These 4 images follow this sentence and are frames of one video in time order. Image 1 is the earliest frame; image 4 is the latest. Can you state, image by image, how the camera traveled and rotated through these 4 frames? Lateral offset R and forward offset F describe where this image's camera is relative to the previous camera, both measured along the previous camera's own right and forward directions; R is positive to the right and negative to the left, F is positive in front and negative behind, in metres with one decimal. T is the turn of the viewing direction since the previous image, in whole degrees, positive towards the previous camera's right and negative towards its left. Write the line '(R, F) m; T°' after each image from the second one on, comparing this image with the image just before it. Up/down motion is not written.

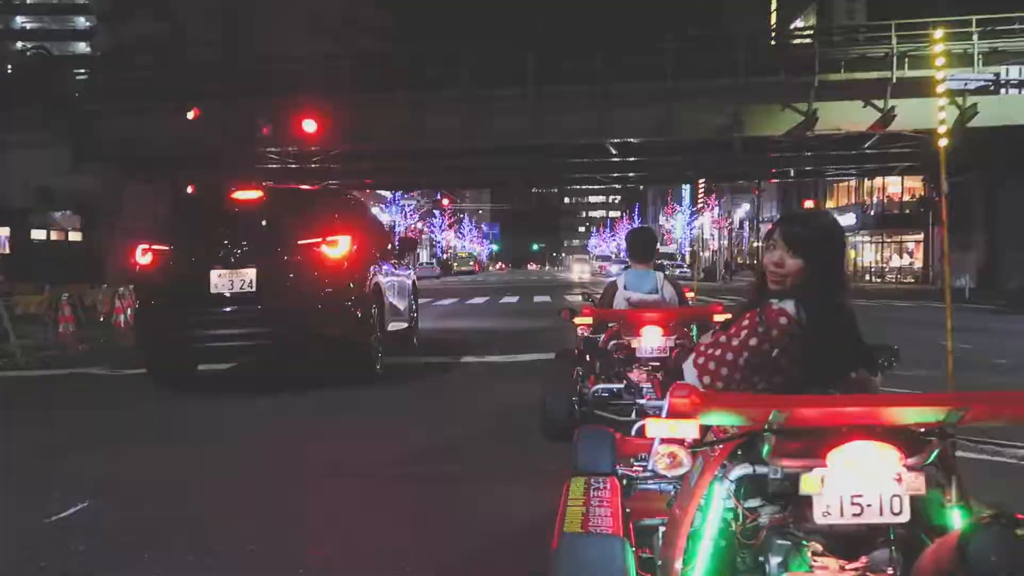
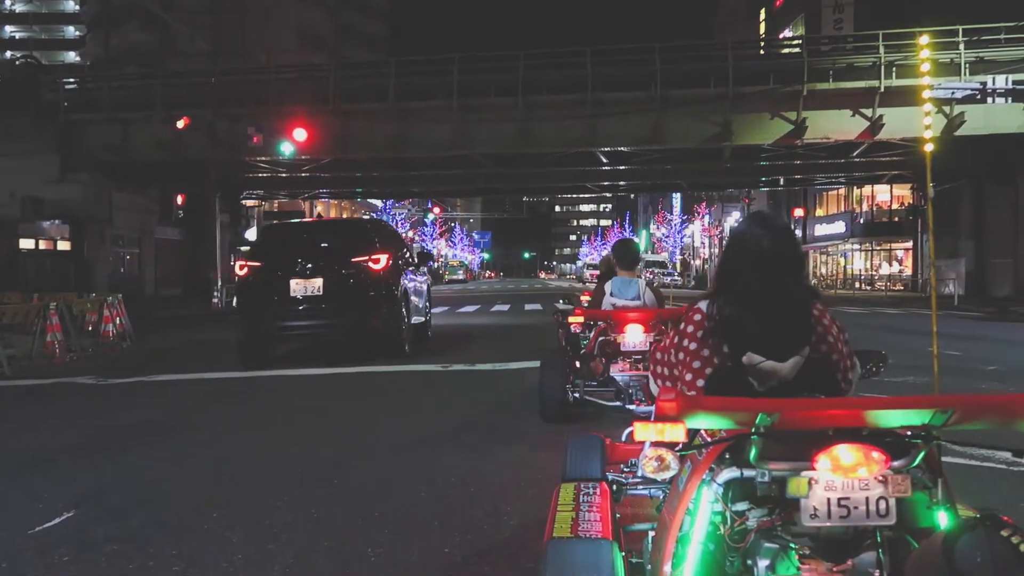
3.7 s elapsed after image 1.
(0.0, 0.0) m; +1°
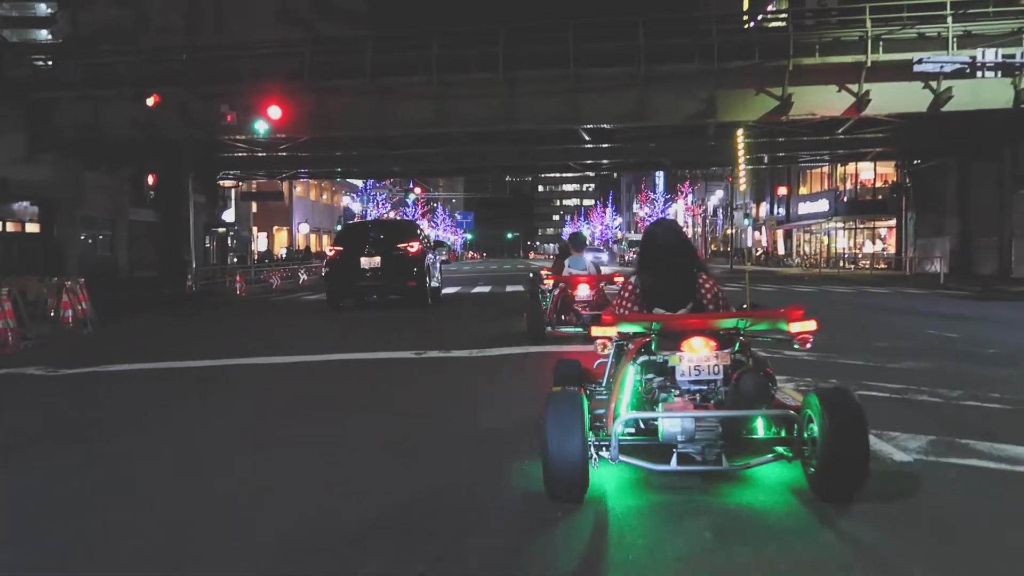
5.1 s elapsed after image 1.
(+0.1, +0.6) m; +1°
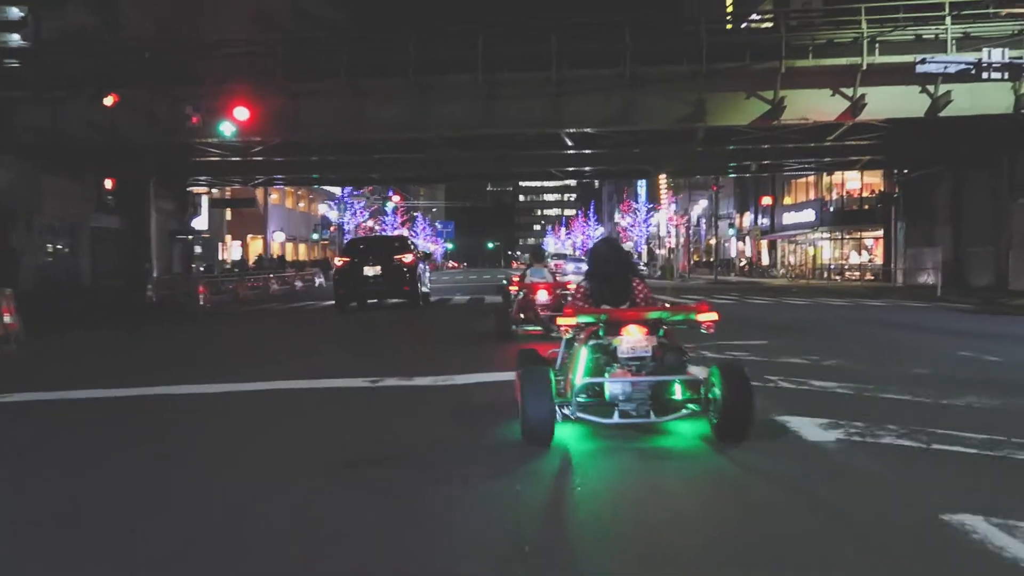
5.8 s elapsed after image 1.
(+0.1, +1.4) m; +1°
